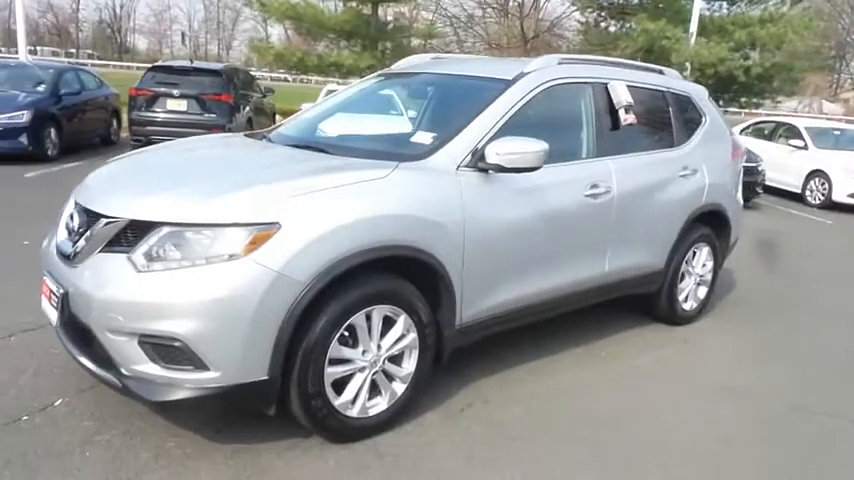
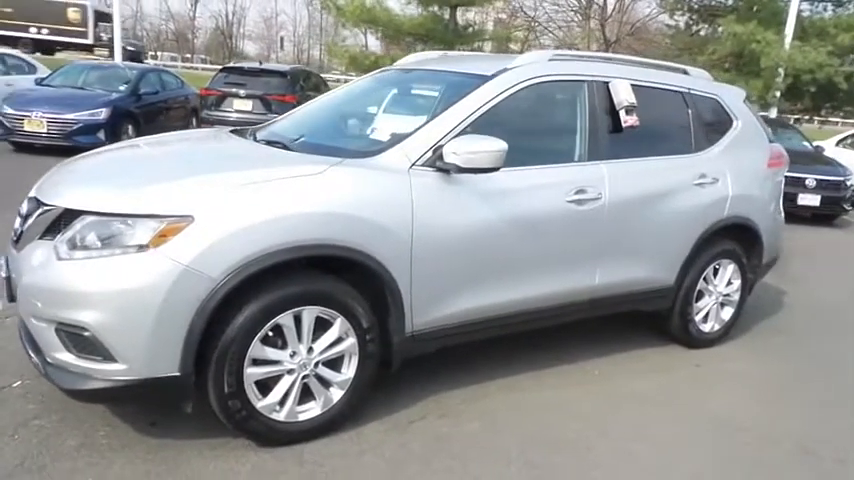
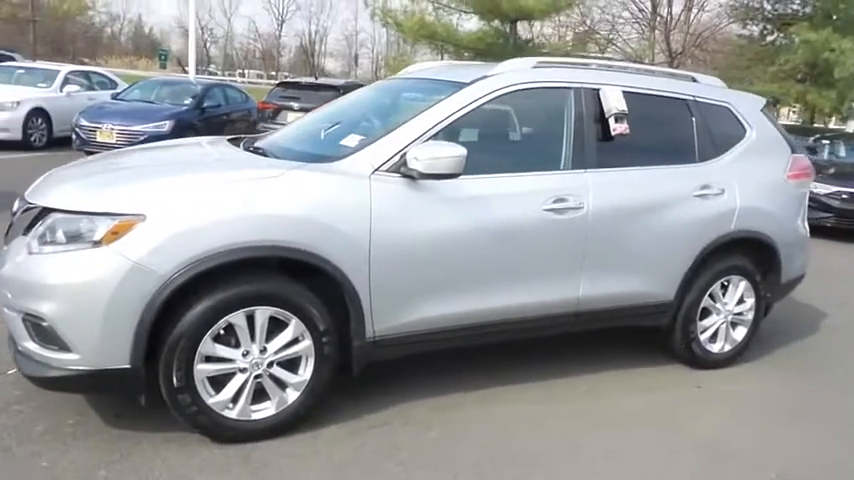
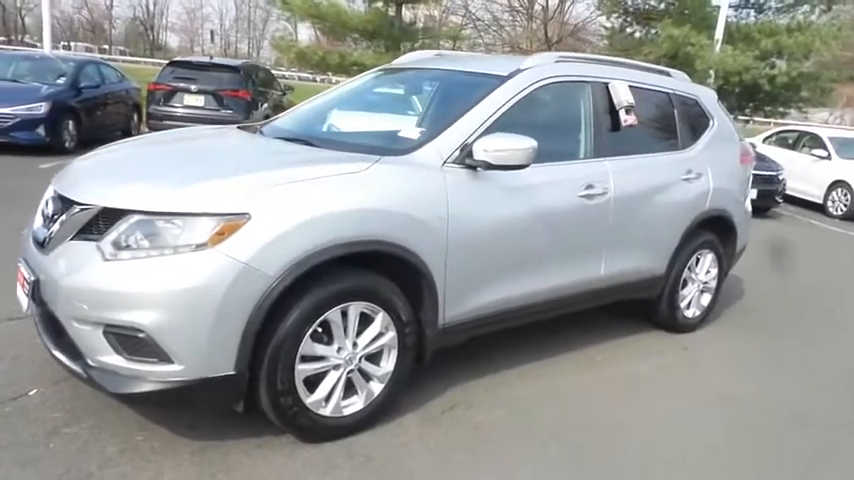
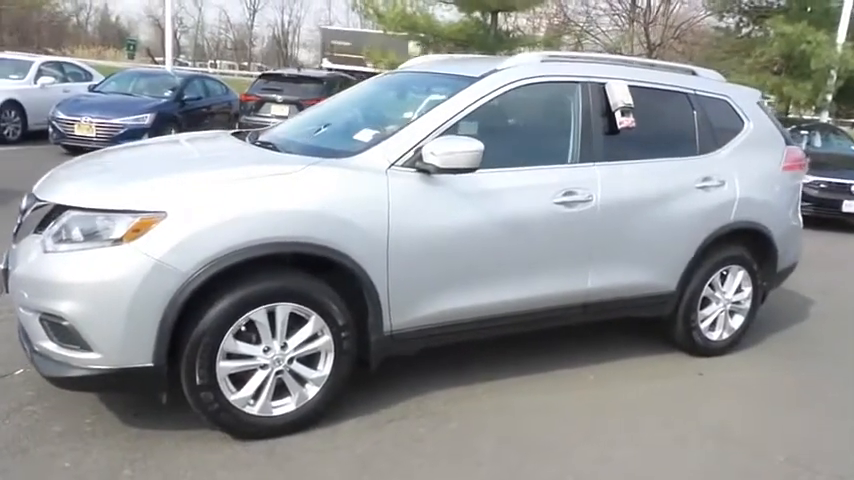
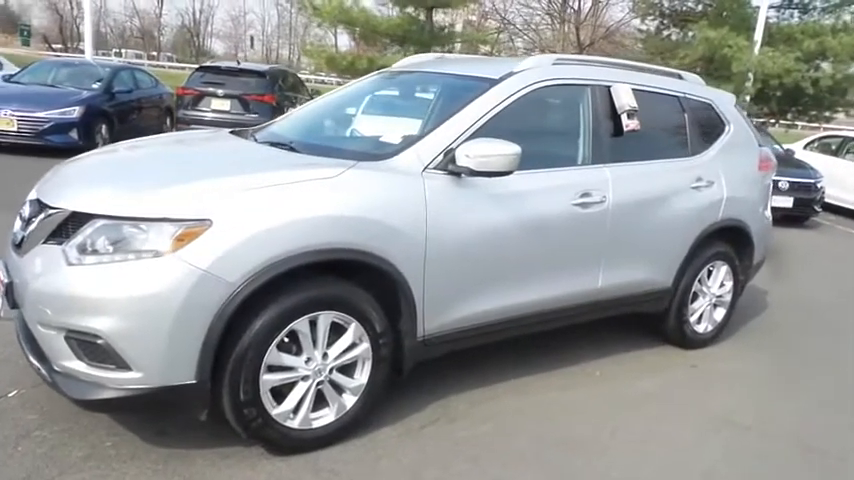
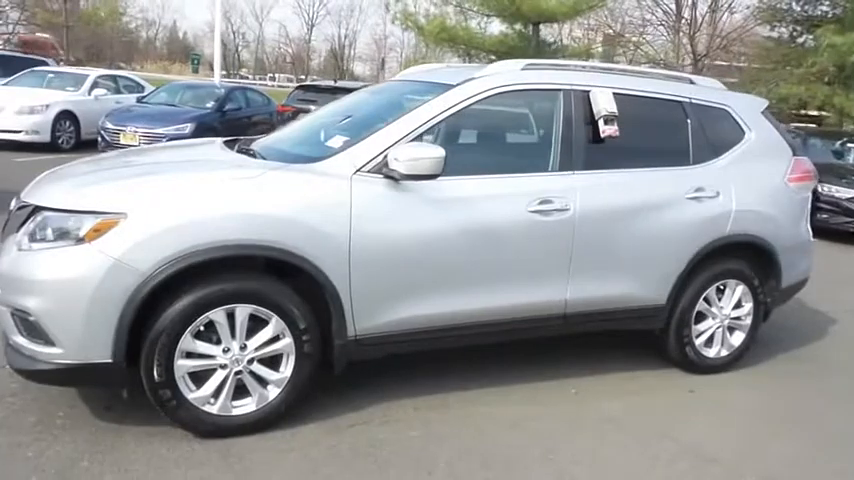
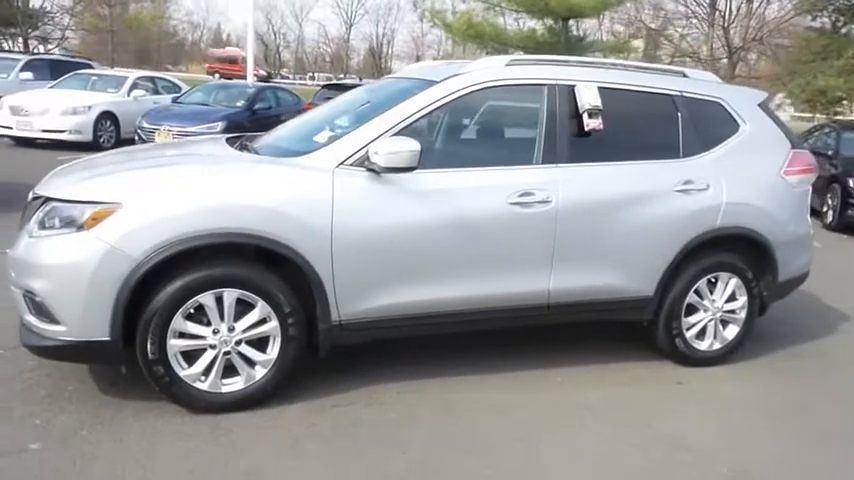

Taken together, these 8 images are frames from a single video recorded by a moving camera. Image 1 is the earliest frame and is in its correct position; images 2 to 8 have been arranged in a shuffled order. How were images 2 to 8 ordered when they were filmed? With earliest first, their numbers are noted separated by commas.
4, 6, 2, 5, 3, 7, 8
